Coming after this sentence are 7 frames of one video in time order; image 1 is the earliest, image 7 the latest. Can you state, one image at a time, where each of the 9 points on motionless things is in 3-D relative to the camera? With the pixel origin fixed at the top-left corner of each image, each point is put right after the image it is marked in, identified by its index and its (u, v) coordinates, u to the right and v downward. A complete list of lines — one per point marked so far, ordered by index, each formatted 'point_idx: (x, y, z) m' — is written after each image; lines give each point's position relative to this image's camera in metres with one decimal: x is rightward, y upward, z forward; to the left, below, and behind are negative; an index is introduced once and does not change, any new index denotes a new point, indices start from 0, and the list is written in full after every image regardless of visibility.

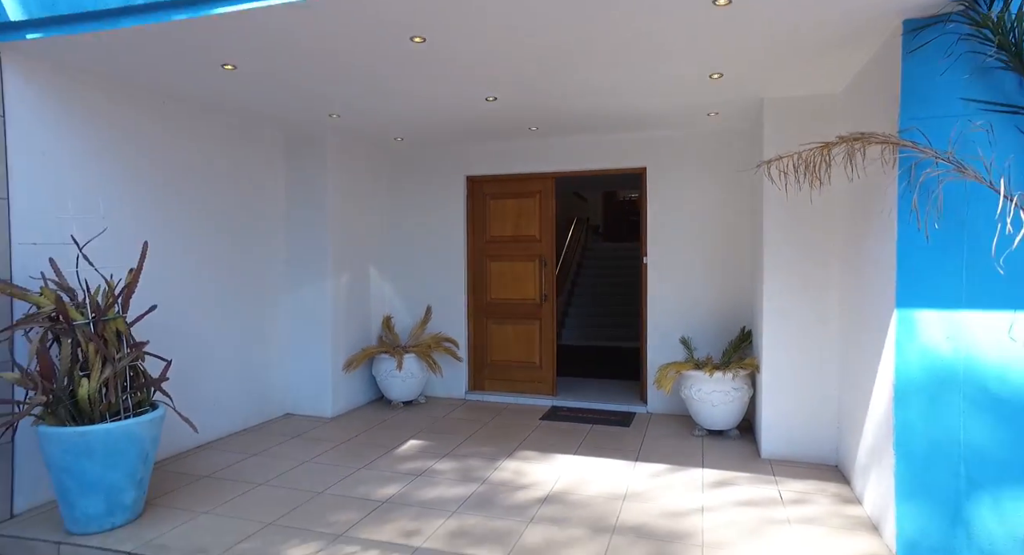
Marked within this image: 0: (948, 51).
0: (+1.8, +0.9, +2.6) m
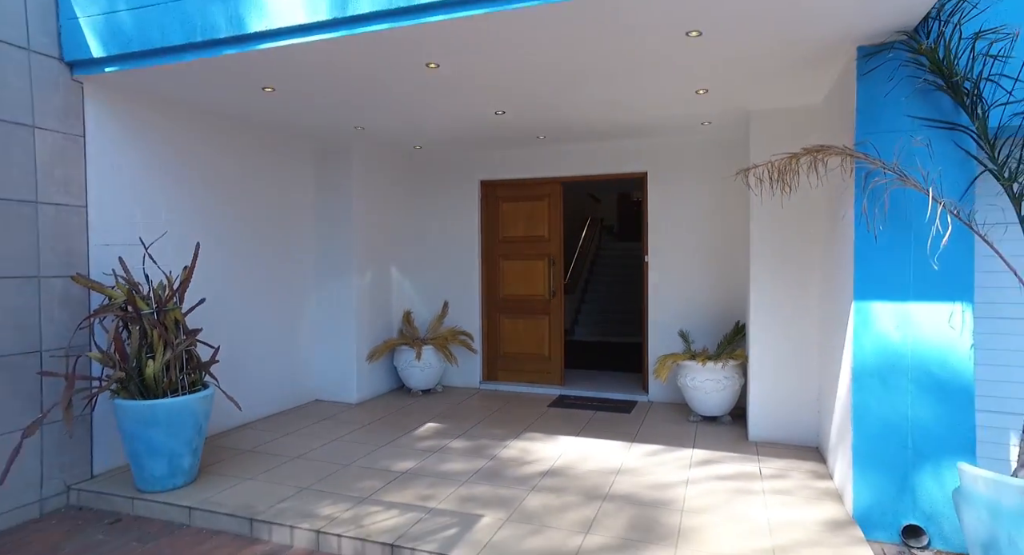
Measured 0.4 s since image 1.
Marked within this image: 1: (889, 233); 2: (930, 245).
0: (+1.8, +1.0, +3.0) m
1: (+1.8, +0.2, +3.0) m
2: (+2.0, +0.2, +3.0) m
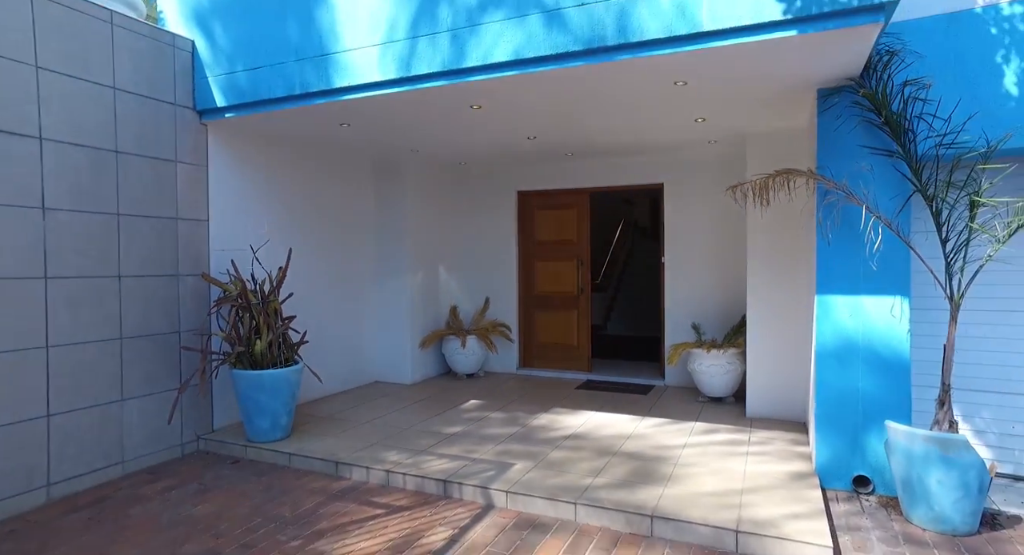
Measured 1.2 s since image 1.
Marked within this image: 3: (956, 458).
0: (+2.0, +1.0, +3.8) m
1: (+2.0, +0.2, +3.8) m
2: (+2.1, +0.2, +3.7) m
3: (+2.2, -0.9, +3.2) m
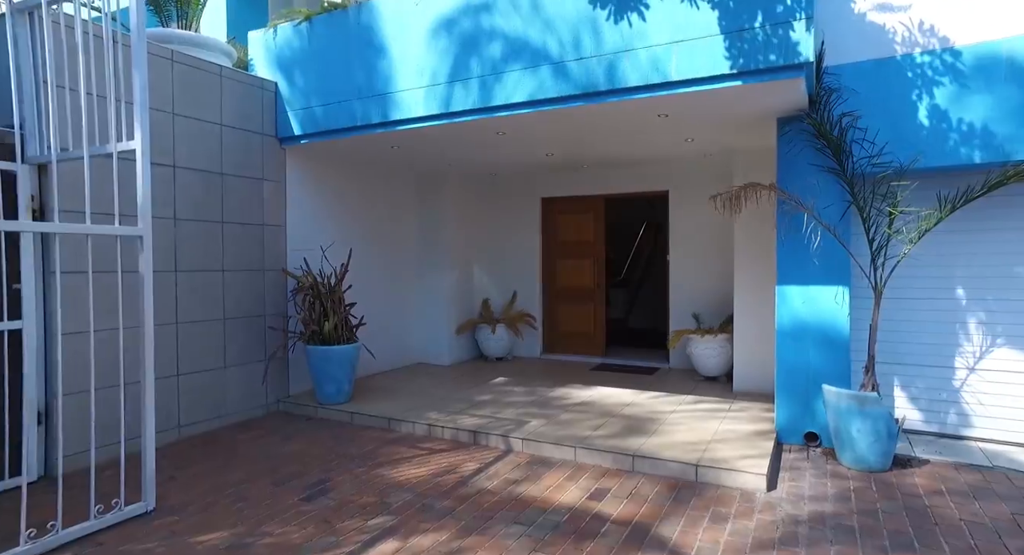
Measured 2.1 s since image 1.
0: (+2.1, +1.0, +4.7) m
1: (+2.1, +0.3, +4.7) m
2: (+2.2, +0.2, +4.6) m
3: (+2.3, -0.9, +4.1) m
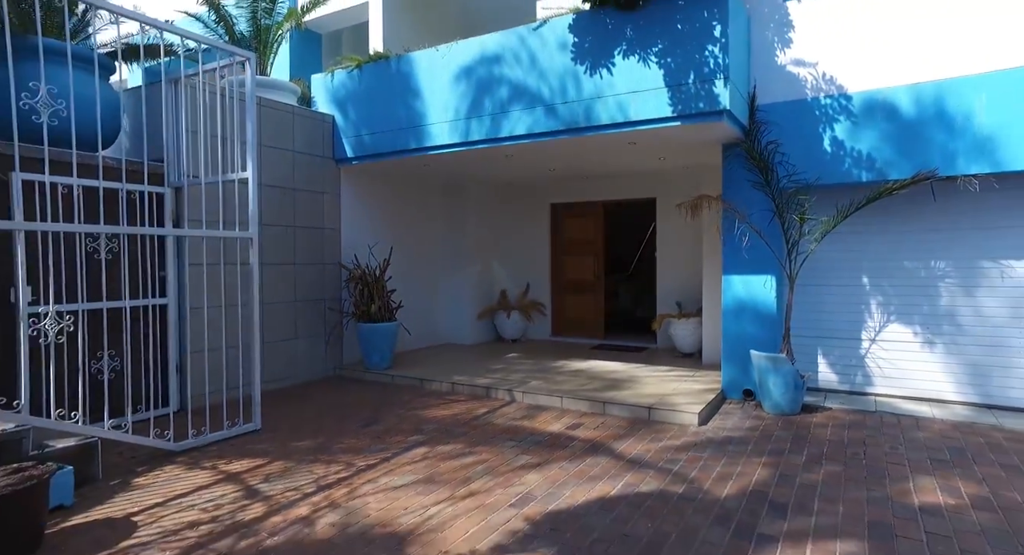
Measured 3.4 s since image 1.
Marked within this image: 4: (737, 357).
0: (+2.1, +1.1, +6.0) m
1: (+2.1, +0.4, +6.0) m
2: (+2.3, +0.3, +6.0) m
3: (+2.3, -0.8, +5.4) m
4: (+2.2, -0.7, +6.1) m
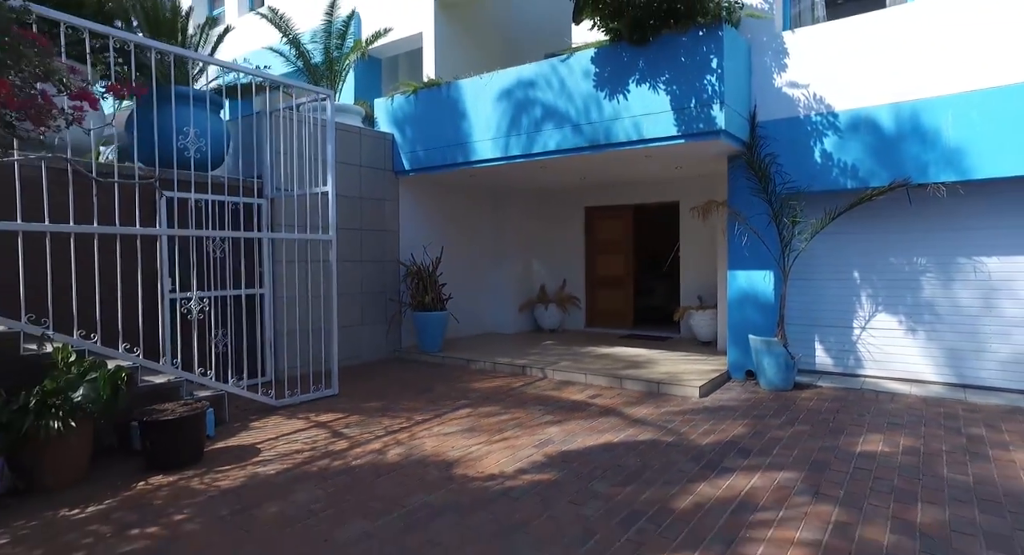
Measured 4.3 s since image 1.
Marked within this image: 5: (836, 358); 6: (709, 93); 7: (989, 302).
0: (+2.5, +1.2, +6.9) m
1: (+2.5, +0.4, +6.9) m
2: (+2.6, +0.3, +6.8) m
3: (+2.6, -0.7, +6.3) m
4: (+2.5, -0.7, +7.0) m
5: (+3.4, -0.9, +6.8) m
6: (+1.9, +1.7, +6.0) m
7: (+4.4, -0.2, +5.9) m
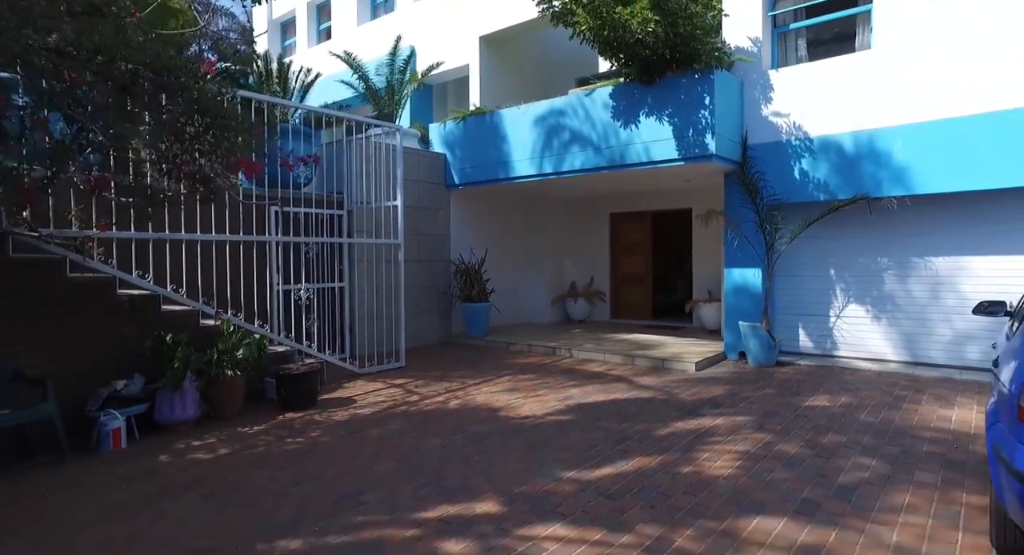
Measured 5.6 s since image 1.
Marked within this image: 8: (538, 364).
0: (+2.9, +1.2, +8.3) m
1: (+2.9, +0.5, +8.3) m
2: (+3.0, +0.4, +8.2) m
3: (+3.0, -0.7, +7.7) m
4: (+2.9, -0.6, +8.3) m
5: (+3.8, -0.8, +8.1) m
6: (+2.2, +1.8, +7.4) m
7: (+4.8, -0.2, +7.2) m
8: (+0.3, -1.1, +8.1) m
